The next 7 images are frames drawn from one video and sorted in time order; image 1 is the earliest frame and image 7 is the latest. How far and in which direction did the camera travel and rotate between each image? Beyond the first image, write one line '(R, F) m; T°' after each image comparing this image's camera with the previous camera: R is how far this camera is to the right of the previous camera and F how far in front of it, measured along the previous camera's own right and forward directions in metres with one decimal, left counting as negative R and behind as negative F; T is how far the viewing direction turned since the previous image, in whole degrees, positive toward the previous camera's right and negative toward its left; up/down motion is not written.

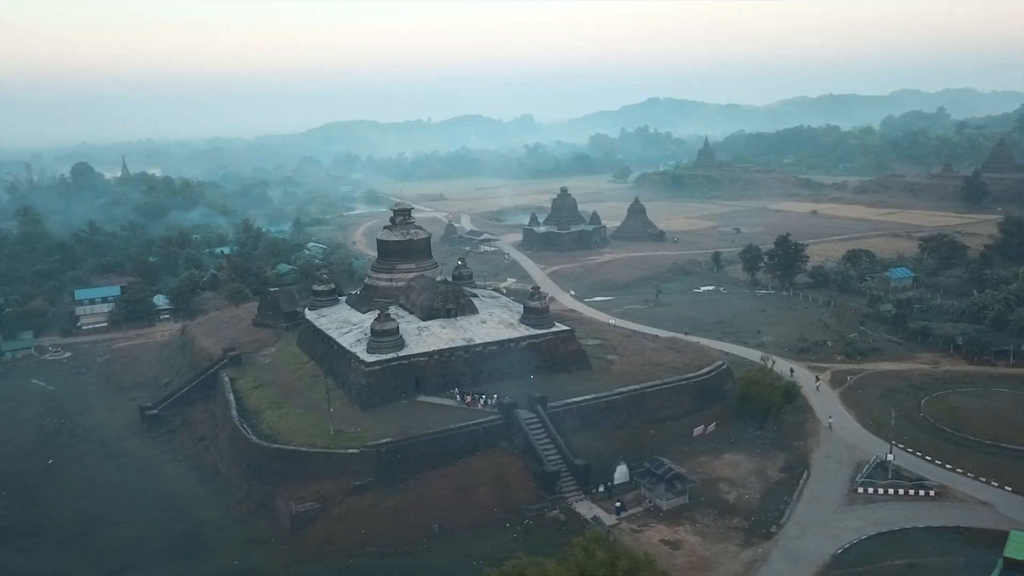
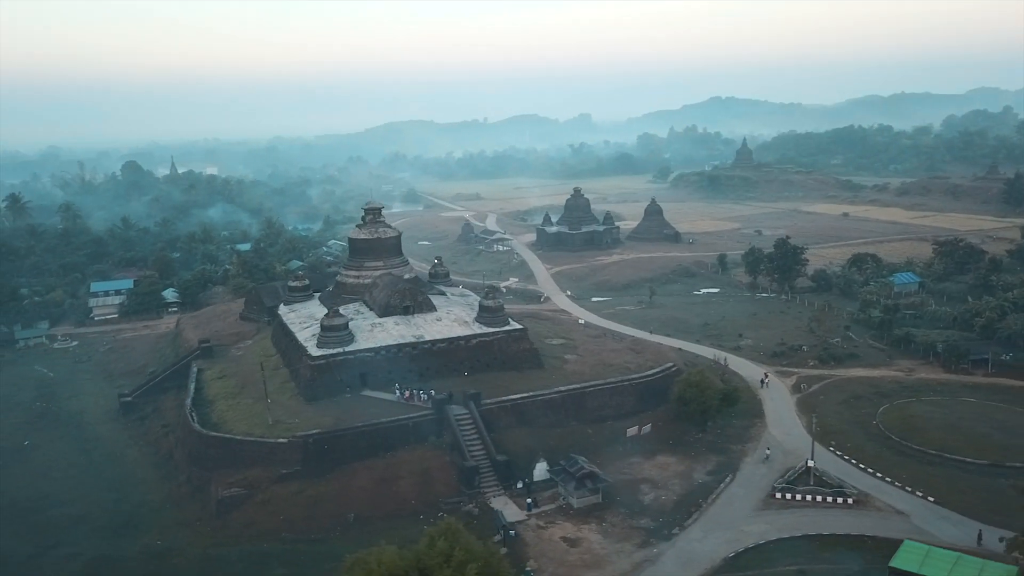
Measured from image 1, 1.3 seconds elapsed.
(+3.9, -0.3) m; -4°
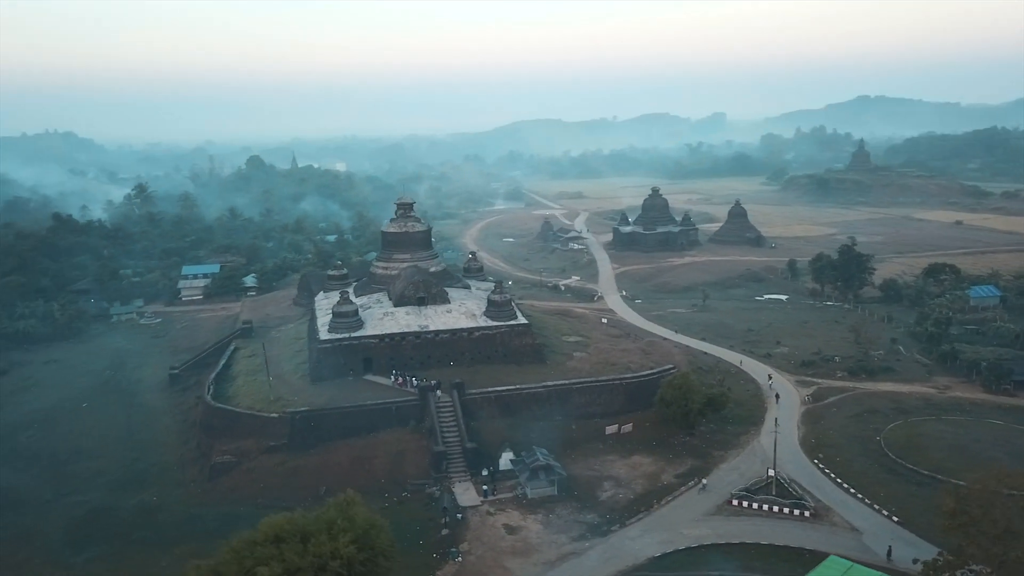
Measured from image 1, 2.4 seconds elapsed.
(+4.7, -0.4) m; -9°
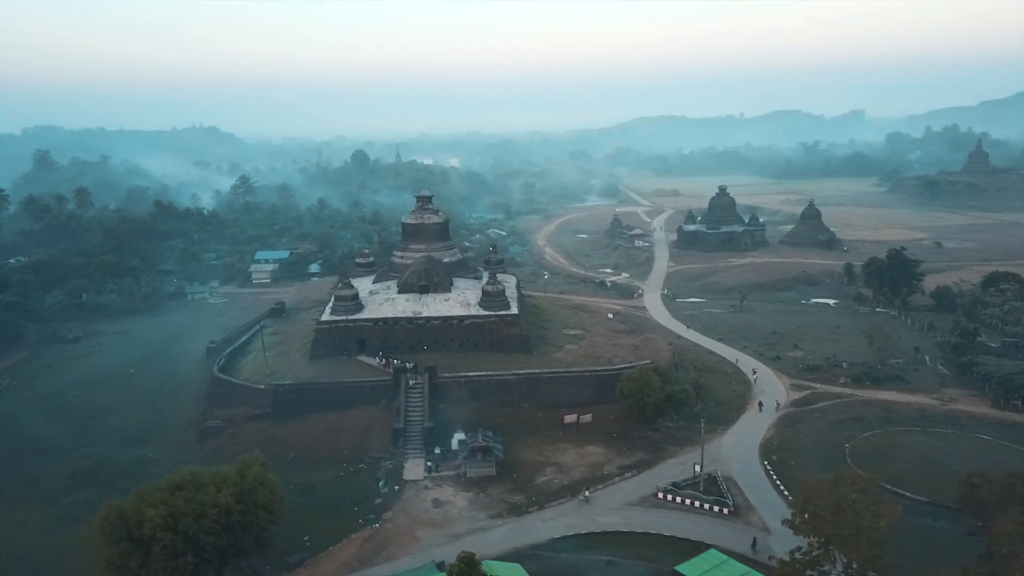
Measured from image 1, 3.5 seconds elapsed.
(+5.3, -0.7) m; -9°
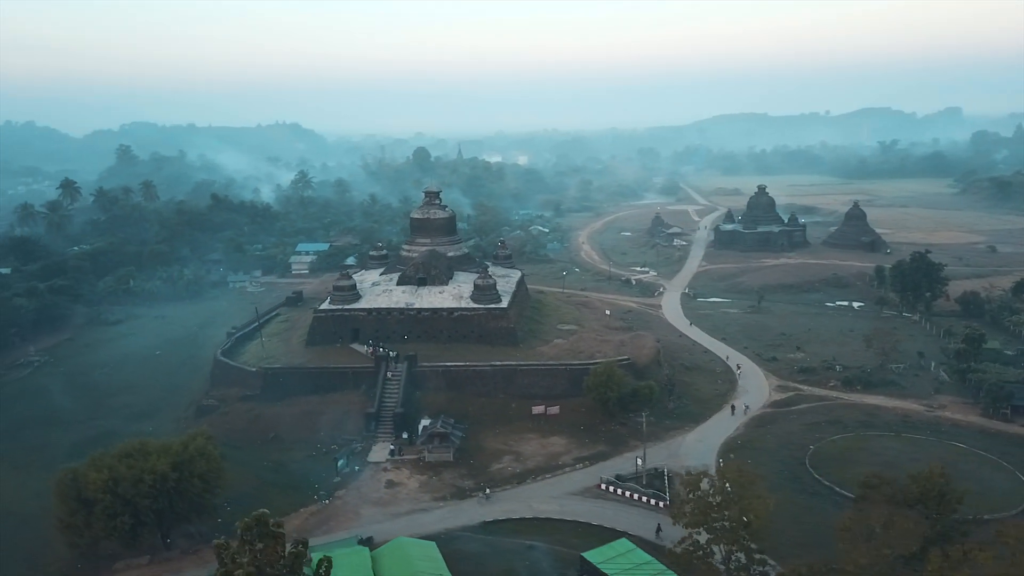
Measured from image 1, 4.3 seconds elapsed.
(+3.7, -0.6) m; -6°
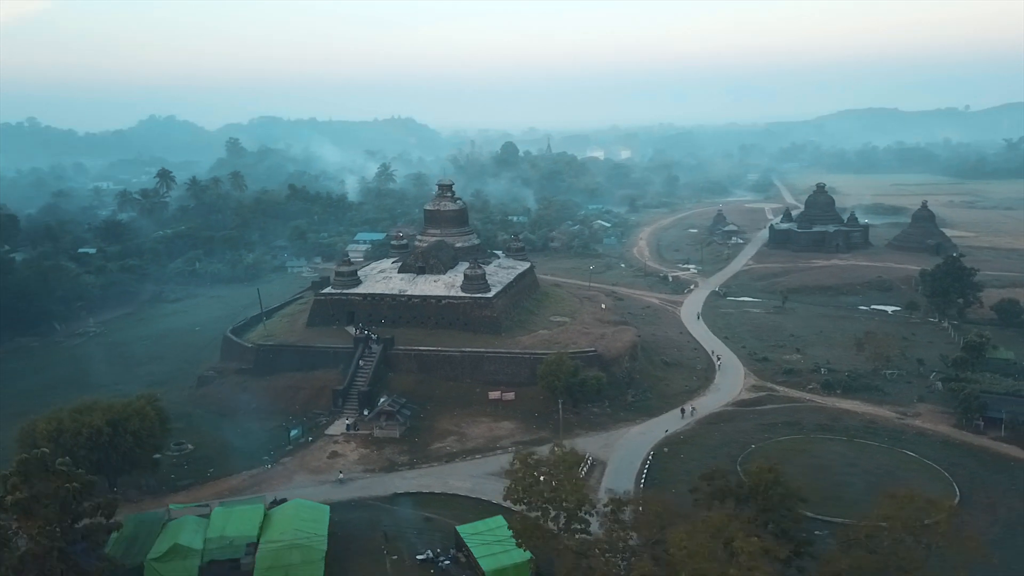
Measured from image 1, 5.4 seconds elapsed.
(+5.6, -0.7) m; -9°
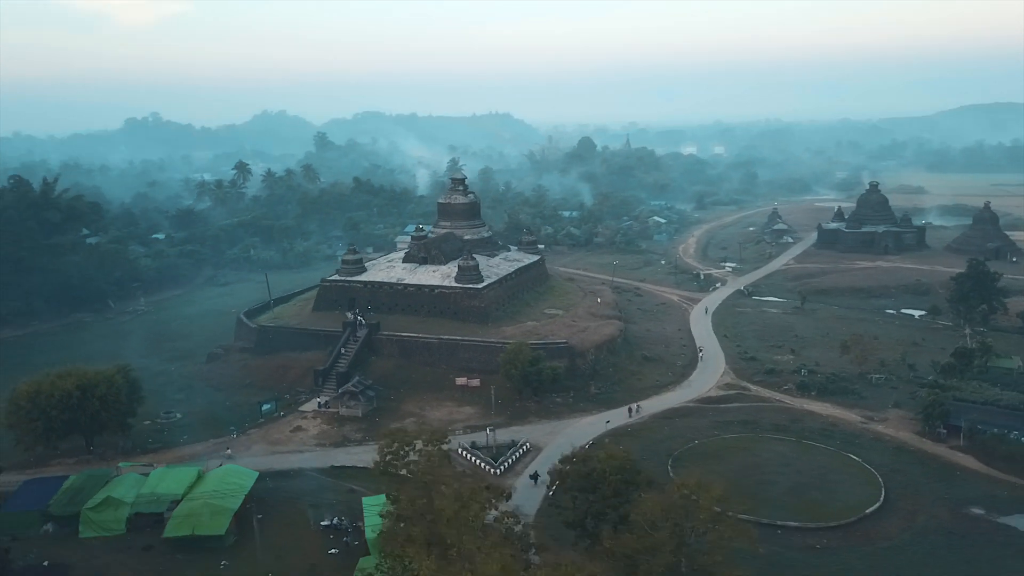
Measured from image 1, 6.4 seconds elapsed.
(+5.0, -0.6) m; -8°
